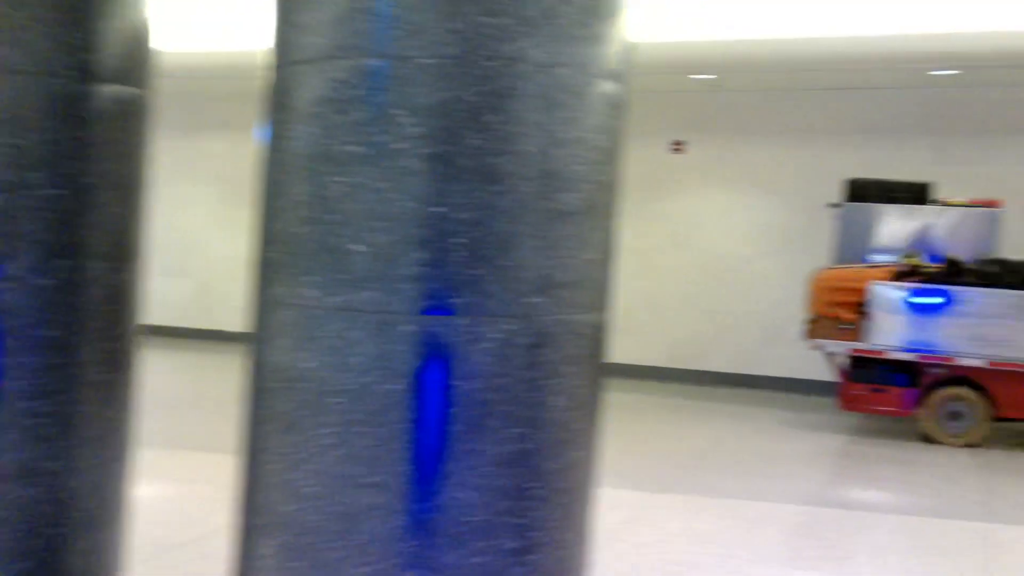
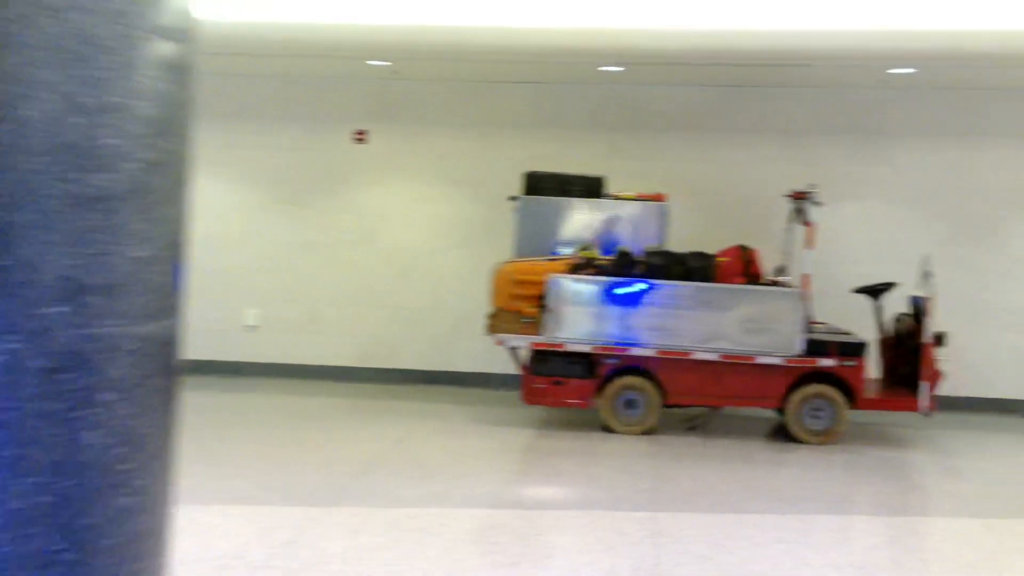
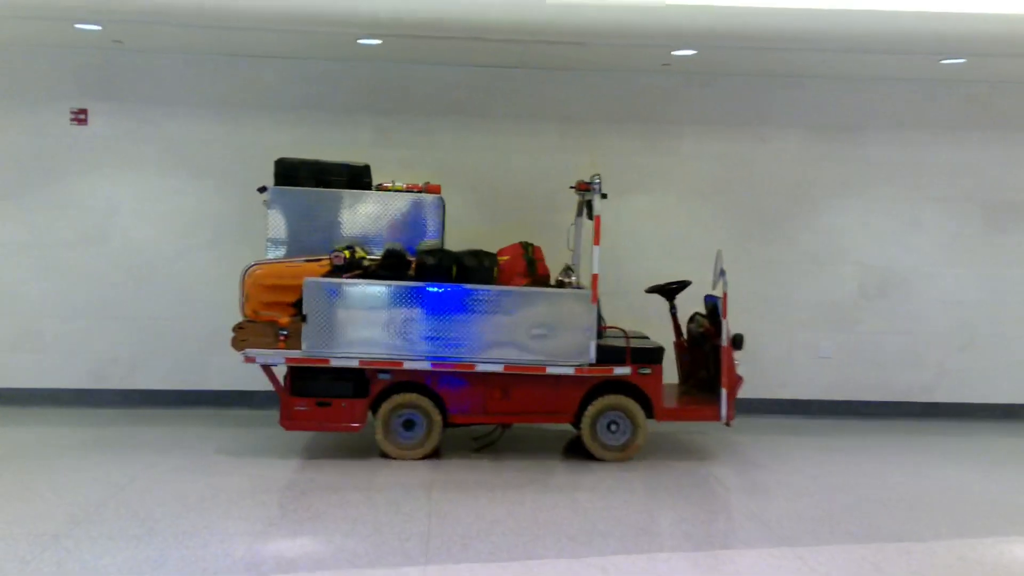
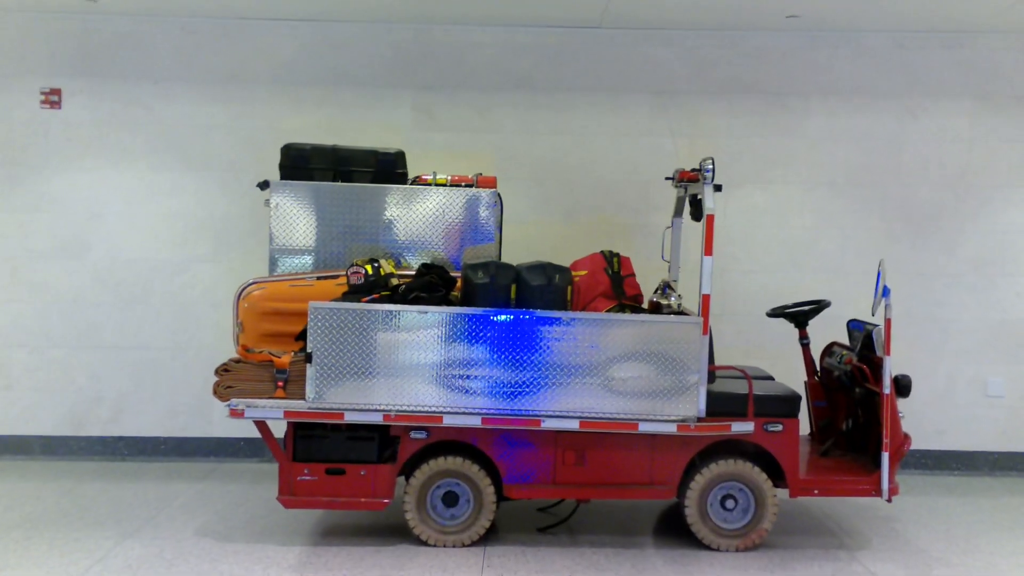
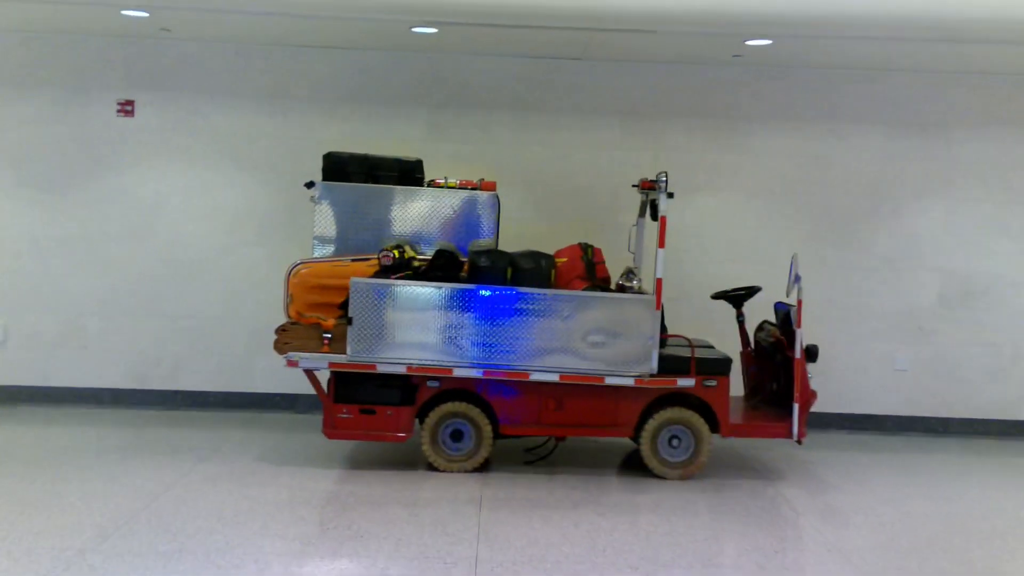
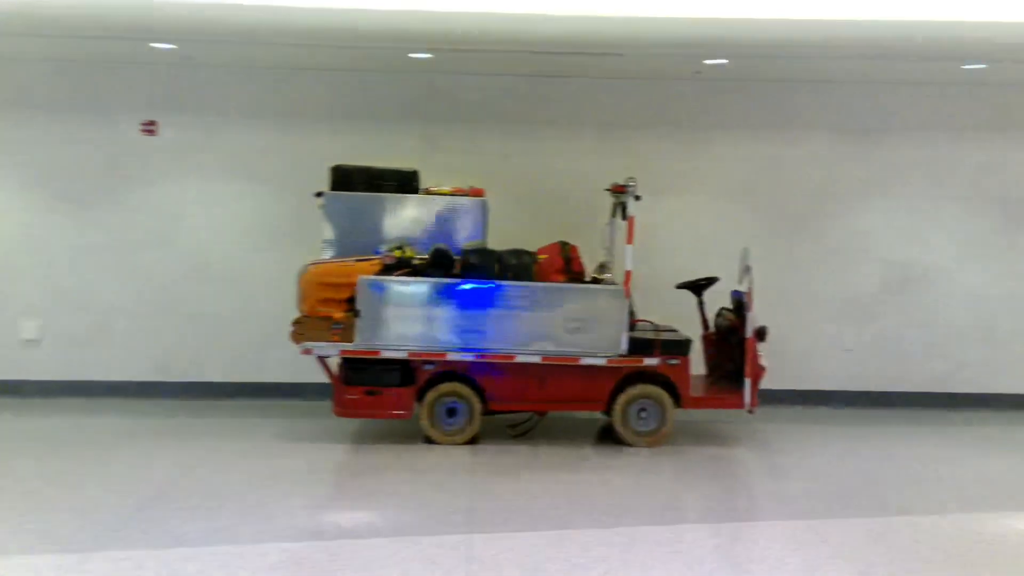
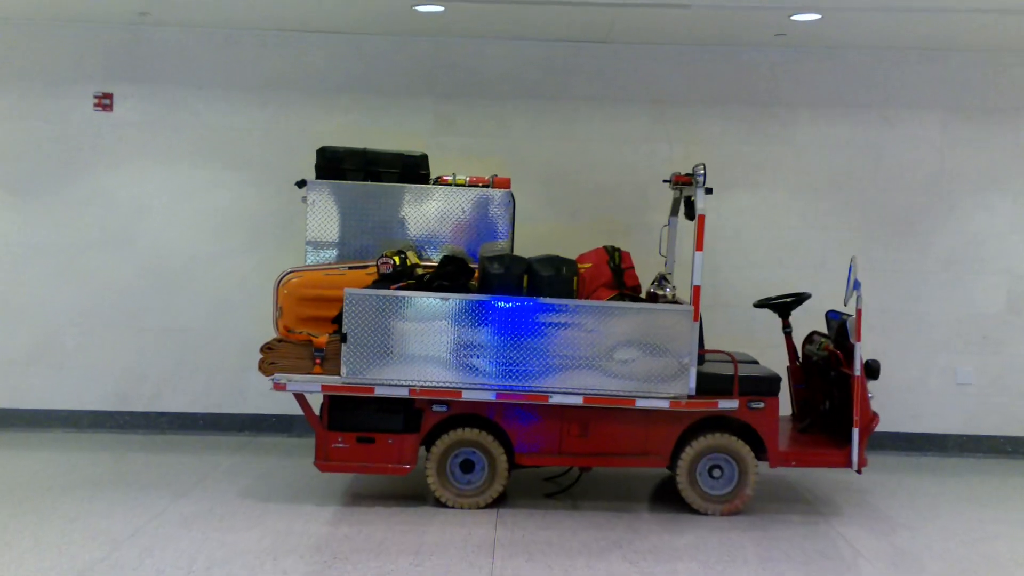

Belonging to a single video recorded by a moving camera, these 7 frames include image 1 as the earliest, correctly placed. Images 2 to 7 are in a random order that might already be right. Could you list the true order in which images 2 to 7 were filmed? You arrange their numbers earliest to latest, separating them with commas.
2, 6, 3, 5, 7, 4
